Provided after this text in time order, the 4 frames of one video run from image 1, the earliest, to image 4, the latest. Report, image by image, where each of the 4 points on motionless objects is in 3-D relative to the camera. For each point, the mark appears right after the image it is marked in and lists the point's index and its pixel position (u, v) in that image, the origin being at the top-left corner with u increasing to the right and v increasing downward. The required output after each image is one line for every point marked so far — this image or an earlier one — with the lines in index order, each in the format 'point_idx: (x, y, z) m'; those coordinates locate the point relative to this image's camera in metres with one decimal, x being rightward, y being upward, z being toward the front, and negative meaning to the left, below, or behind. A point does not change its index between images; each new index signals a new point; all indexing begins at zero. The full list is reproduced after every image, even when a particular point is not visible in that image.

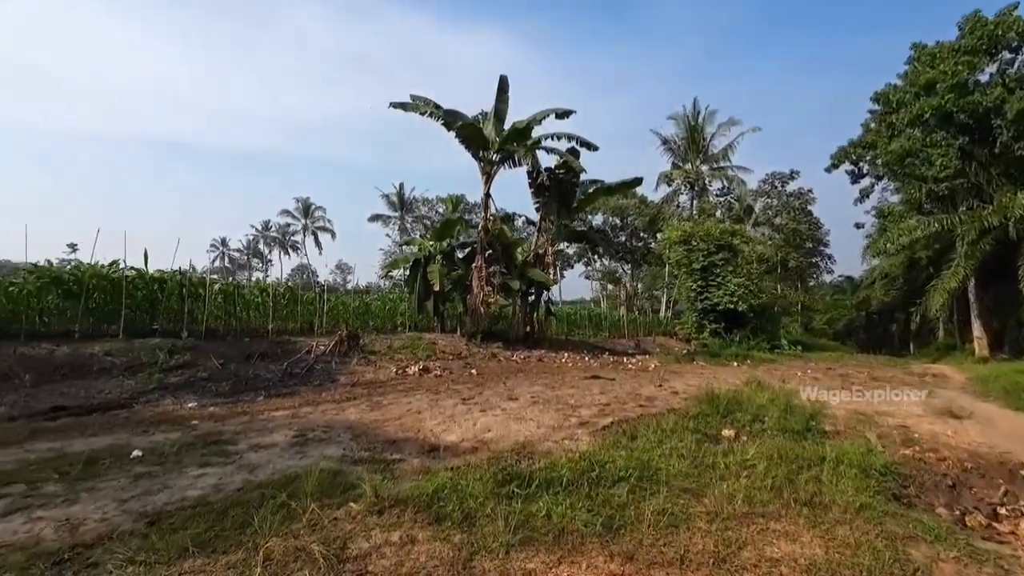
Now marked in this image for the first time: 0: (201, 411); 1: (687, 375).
0: (-4.4, -1.7, +6.0) m
1: (+4.8, -2.4, +11.7) m
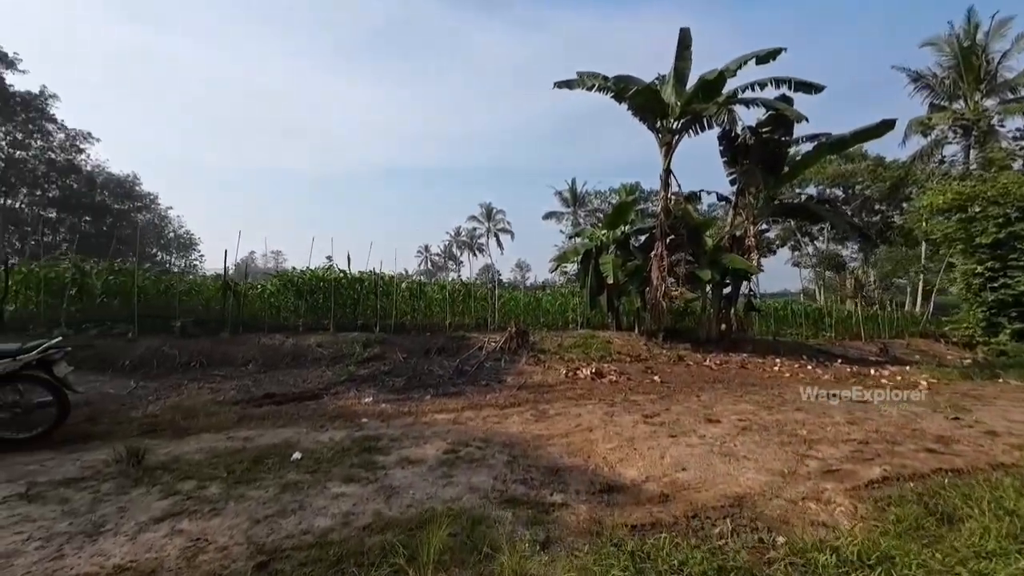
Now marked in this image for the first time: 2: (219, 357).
0: (-1.9, -1.7, +6.0) m
1: (+8.7, -2.0, +7.7) m
2: (-5.8, -1.4, +8.4) m
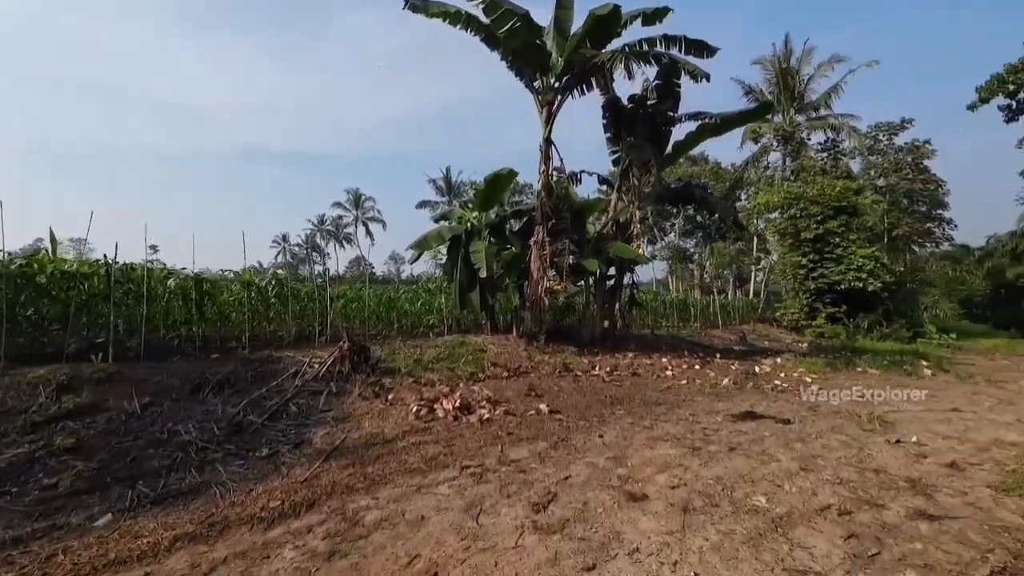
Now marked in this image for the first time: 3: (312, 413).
0: (-3.5, -1.7, +2.4) m
1: (+6.3, -1.9, +7.0) m
2: (-7.8, -1.4, +3.7) m
3: (-2.7, -1.7, +5.7) m
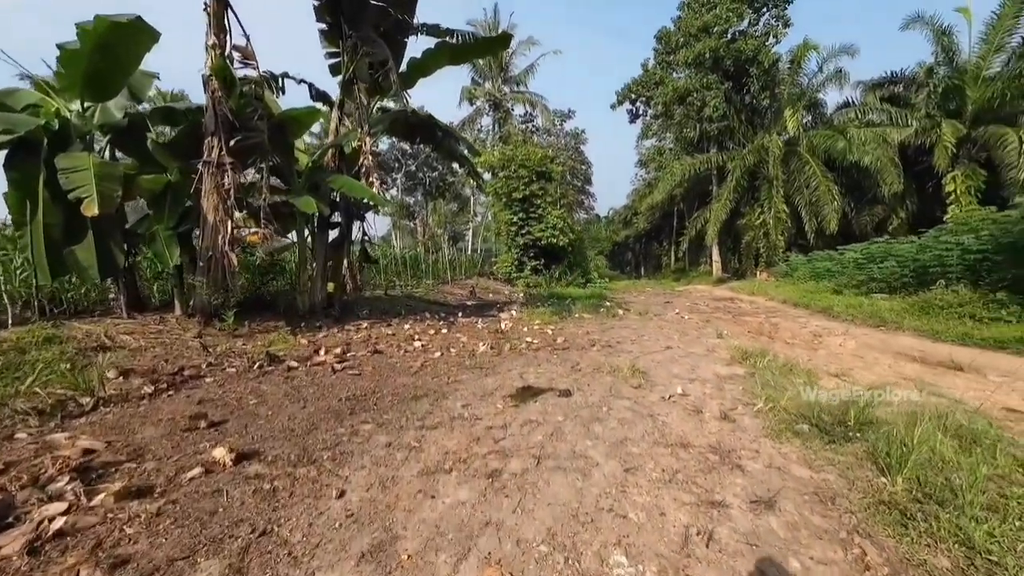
0: (-3.2, -1.8, -2.1) m
1: (+2.0, -1.0, +7.3) m
2: (-7.4, -1.7, -3.7) m
3: (-4.4, -1.4, +1.0) m
